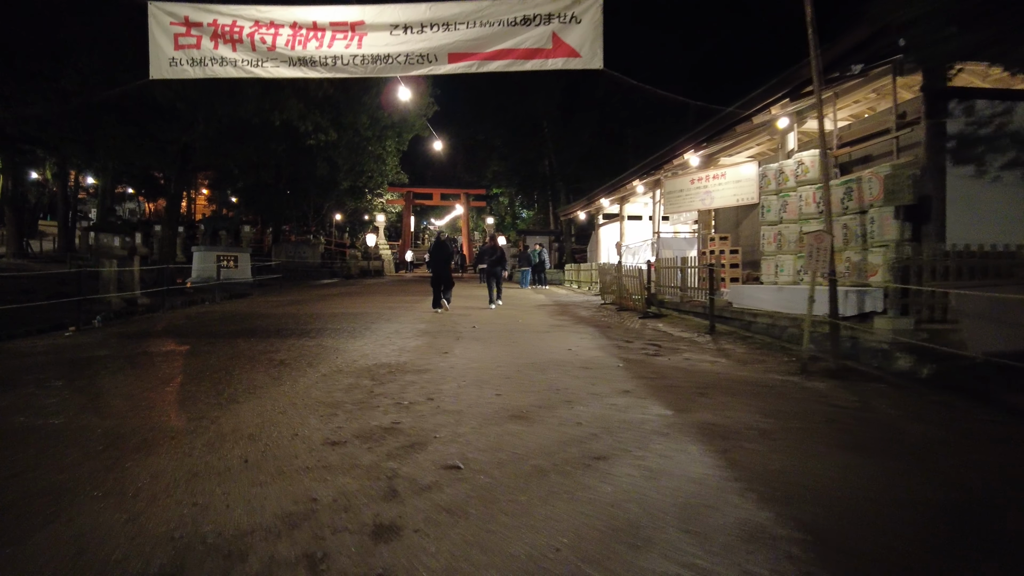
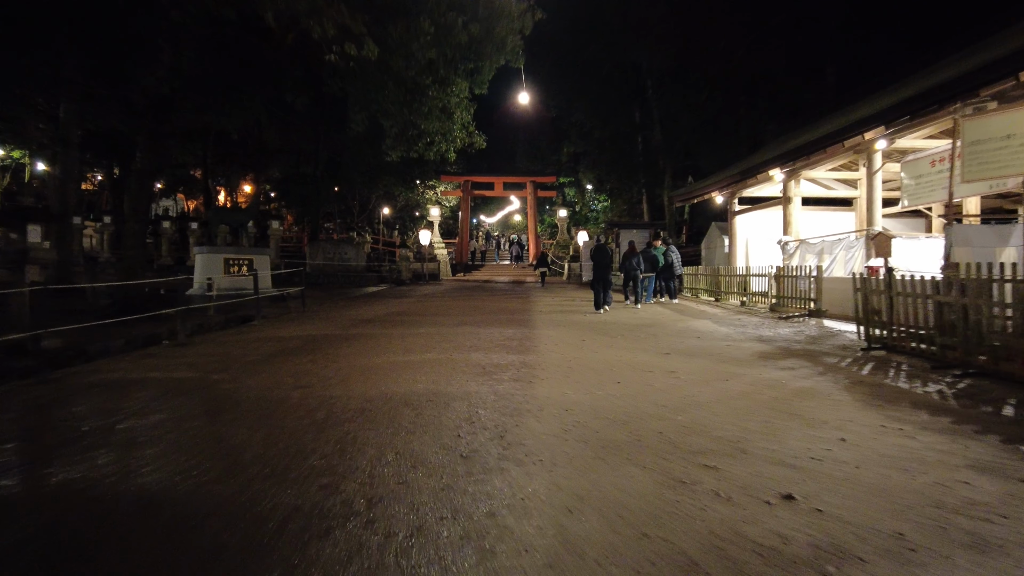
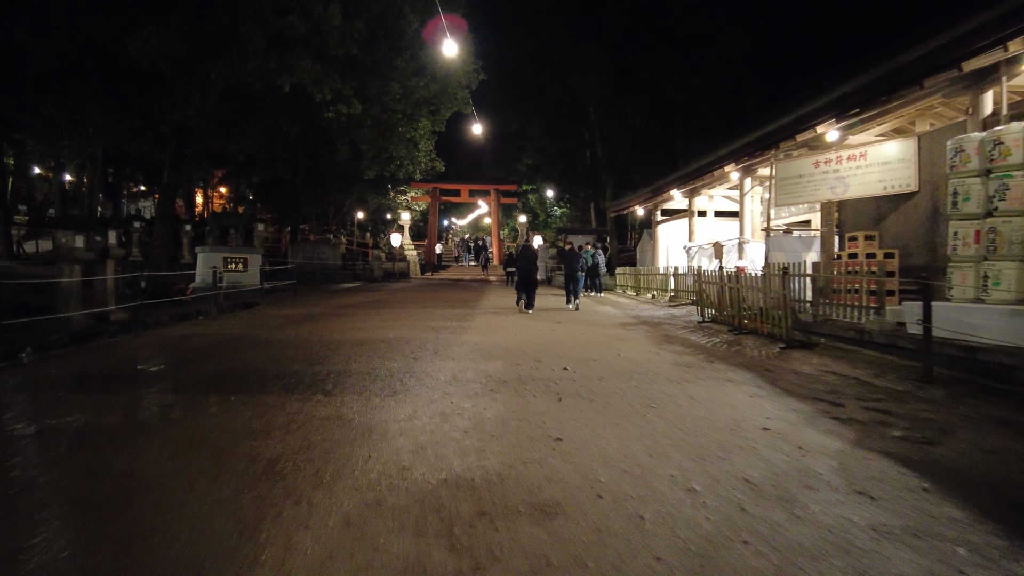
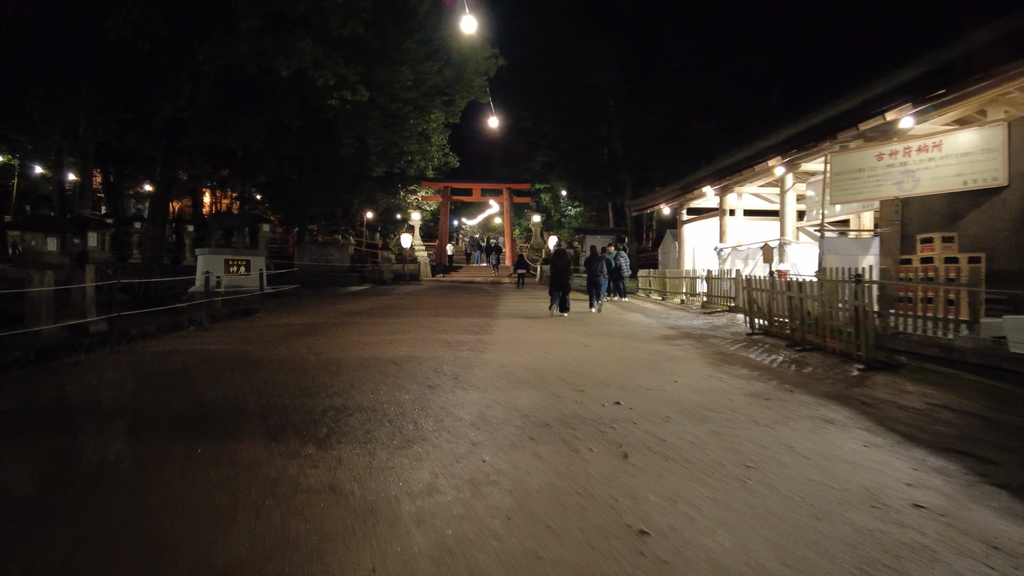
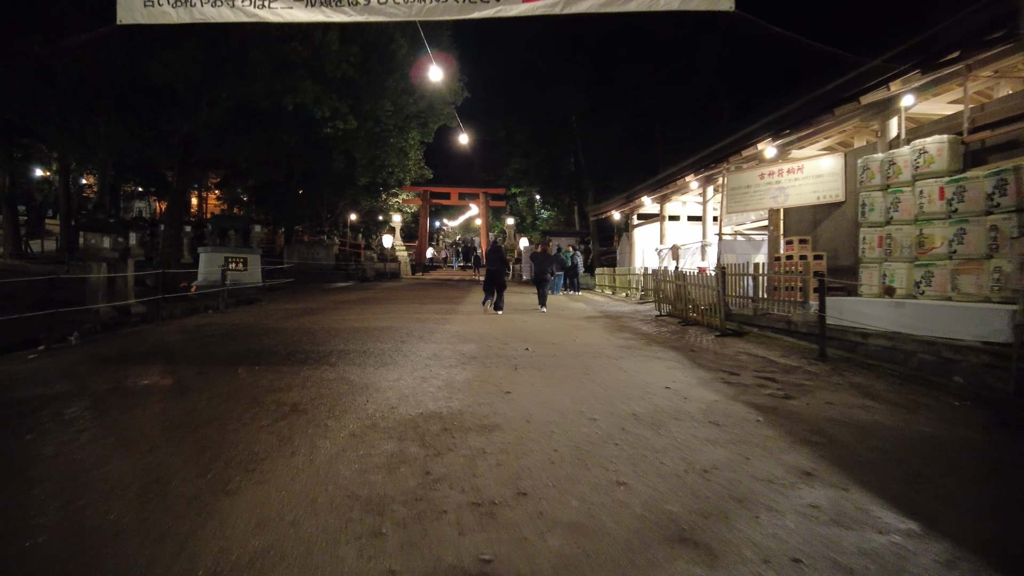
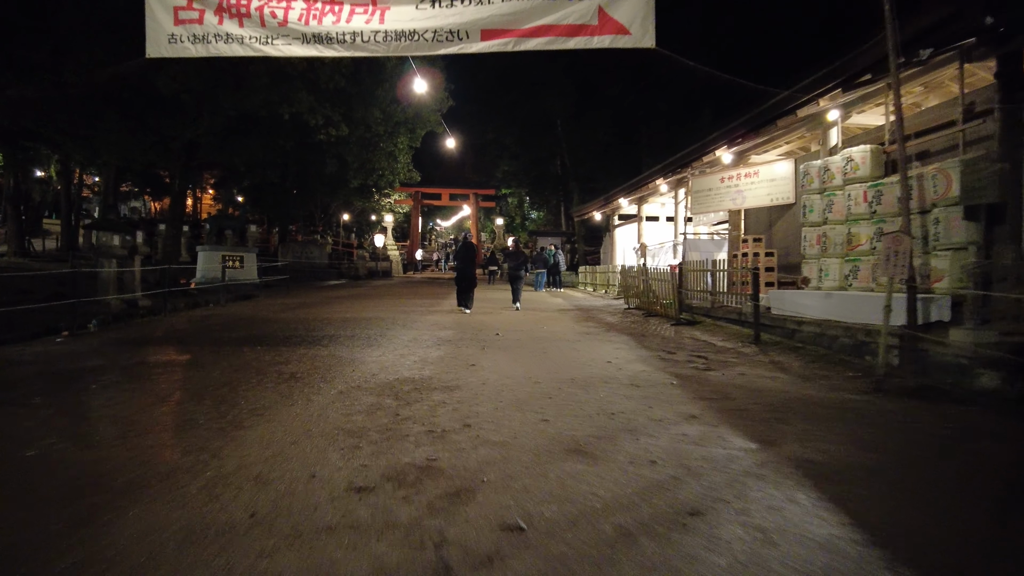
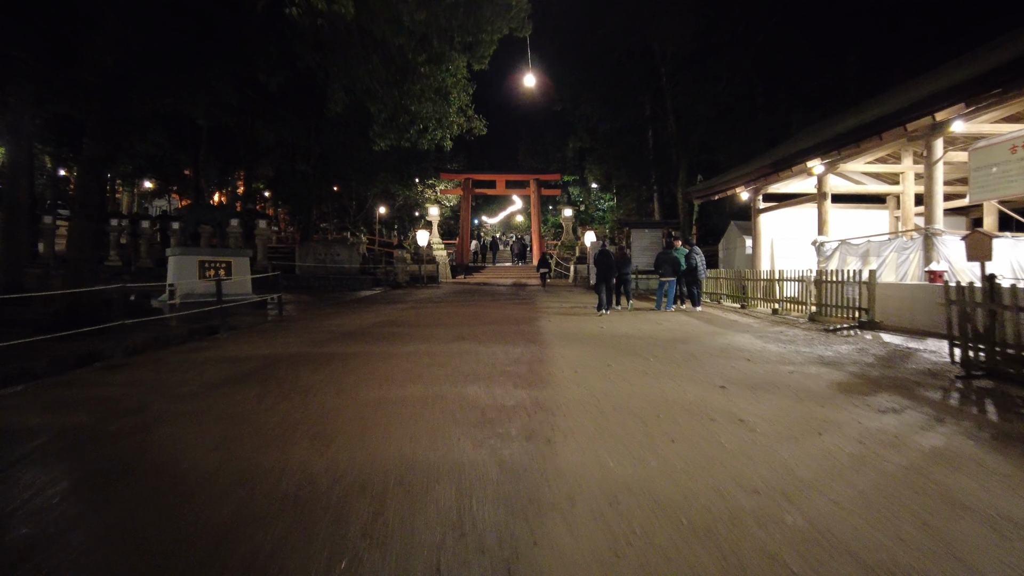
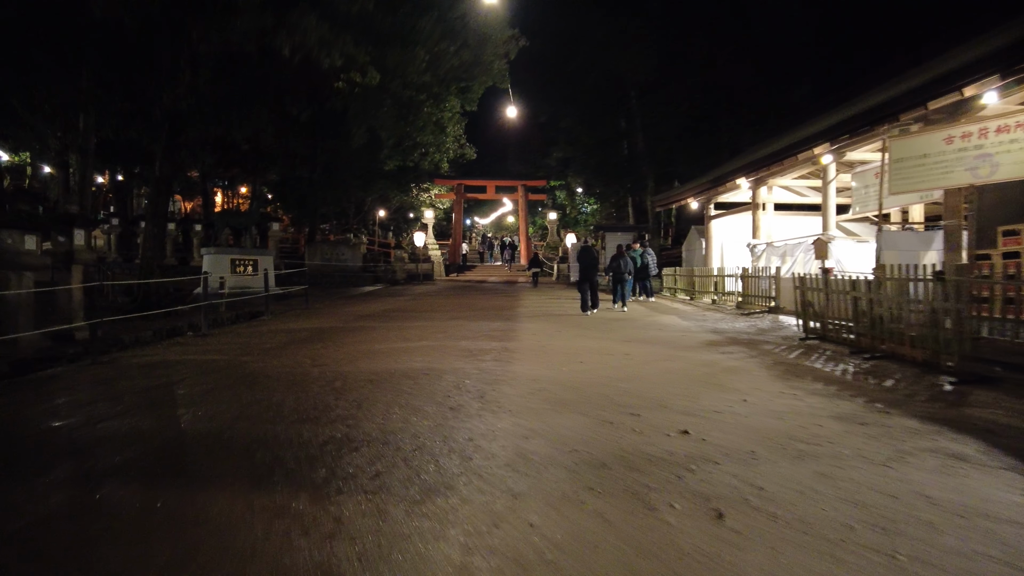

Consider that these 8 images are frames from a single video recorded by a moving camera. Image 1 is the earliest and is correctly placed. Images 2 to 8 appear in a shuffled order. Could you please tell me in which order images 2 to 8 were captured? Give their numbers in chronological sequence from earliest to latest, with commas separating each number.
6, 5, 3, 4, 8, 2, 7
